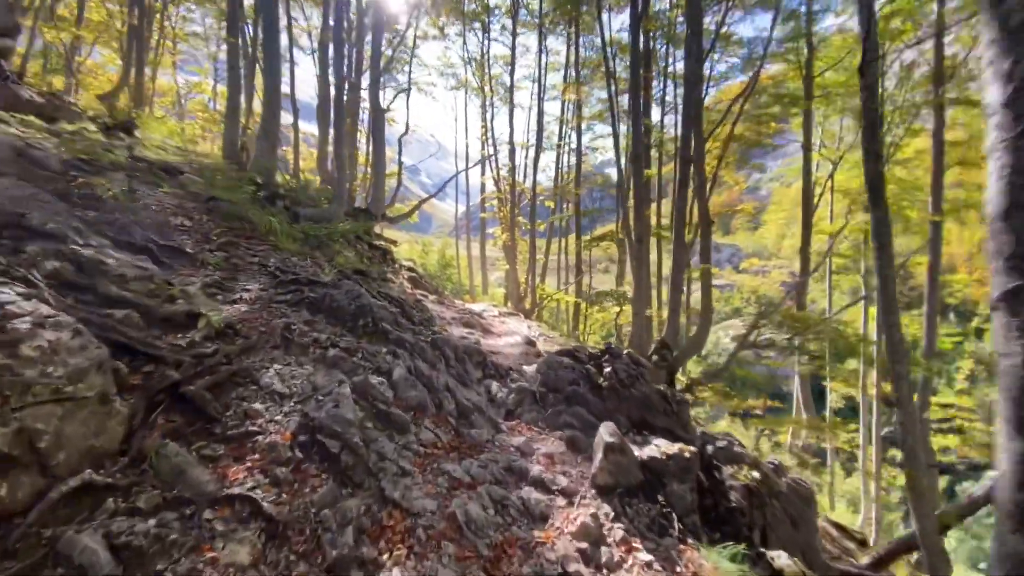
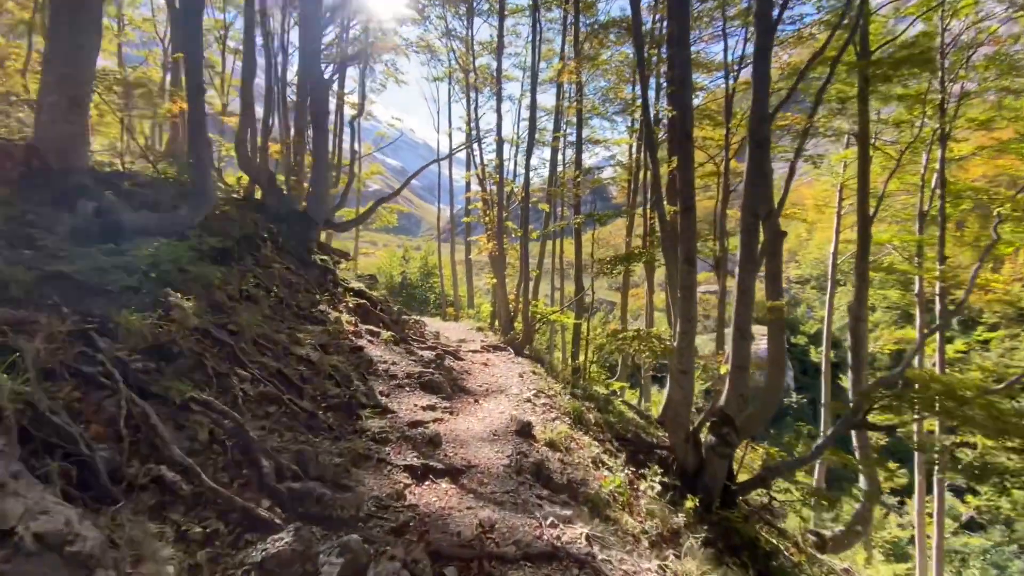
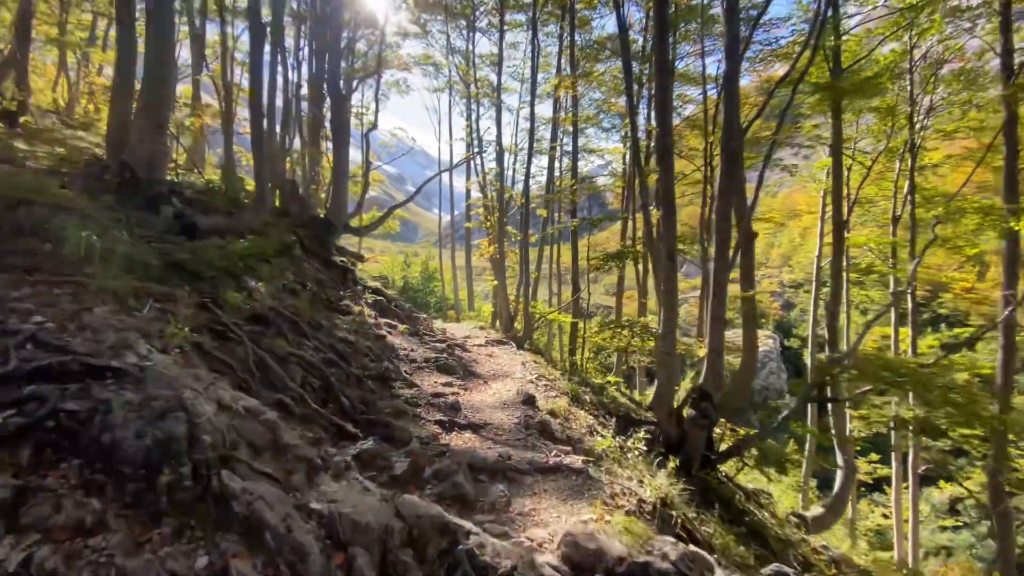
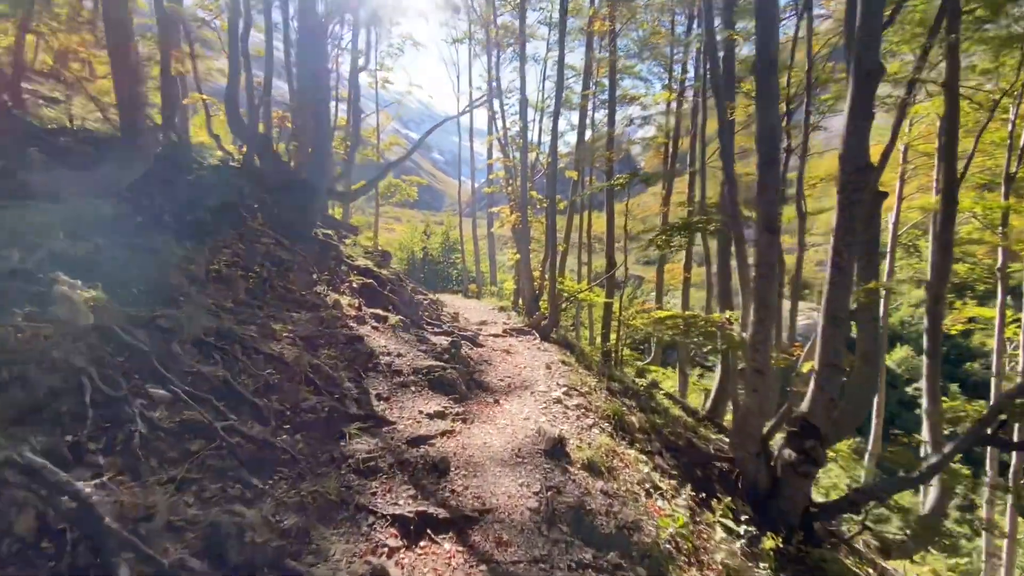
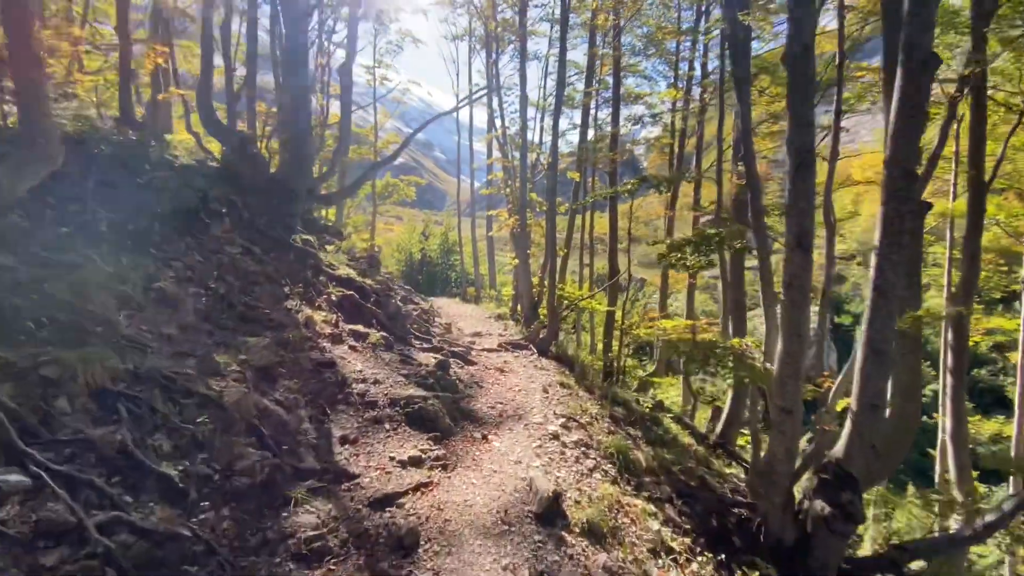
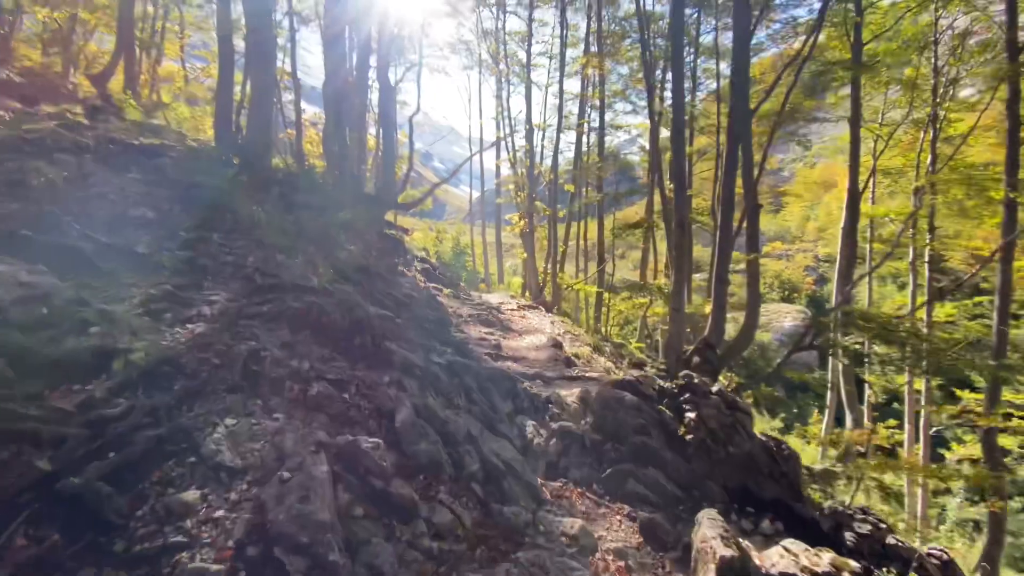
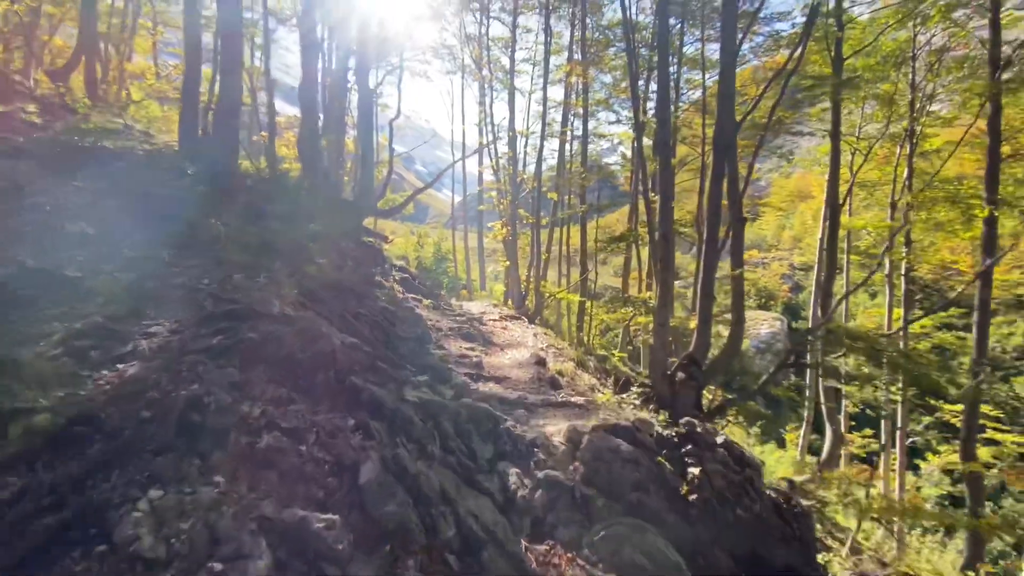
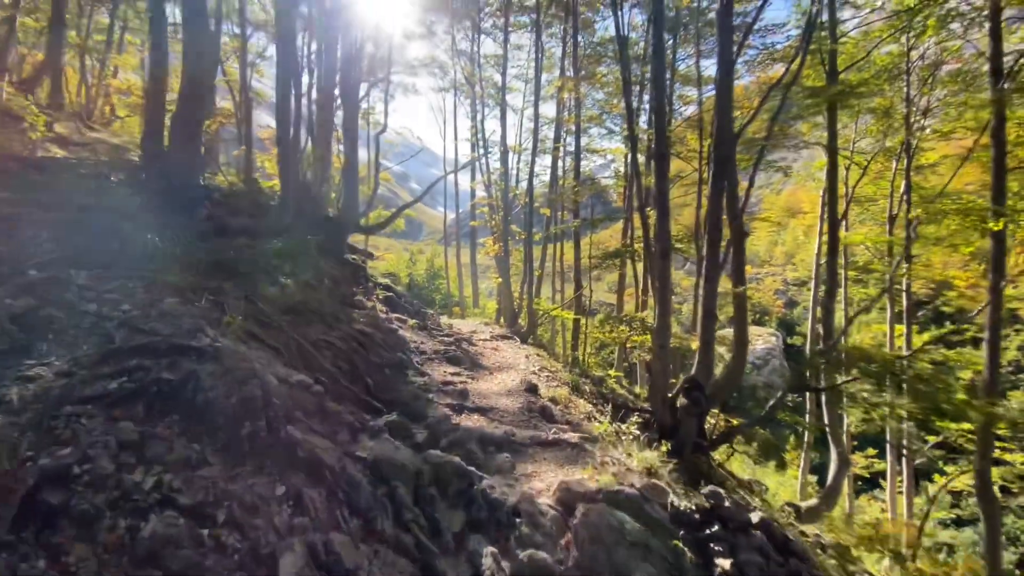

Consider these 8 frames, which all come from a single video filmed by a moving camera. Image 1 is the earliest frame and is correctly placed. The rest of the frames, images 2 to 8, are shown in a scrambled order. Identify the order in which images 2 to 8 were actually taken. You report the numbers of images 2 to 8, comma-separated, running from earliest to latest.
6, 7, 8, 3, 2, 4, 5
